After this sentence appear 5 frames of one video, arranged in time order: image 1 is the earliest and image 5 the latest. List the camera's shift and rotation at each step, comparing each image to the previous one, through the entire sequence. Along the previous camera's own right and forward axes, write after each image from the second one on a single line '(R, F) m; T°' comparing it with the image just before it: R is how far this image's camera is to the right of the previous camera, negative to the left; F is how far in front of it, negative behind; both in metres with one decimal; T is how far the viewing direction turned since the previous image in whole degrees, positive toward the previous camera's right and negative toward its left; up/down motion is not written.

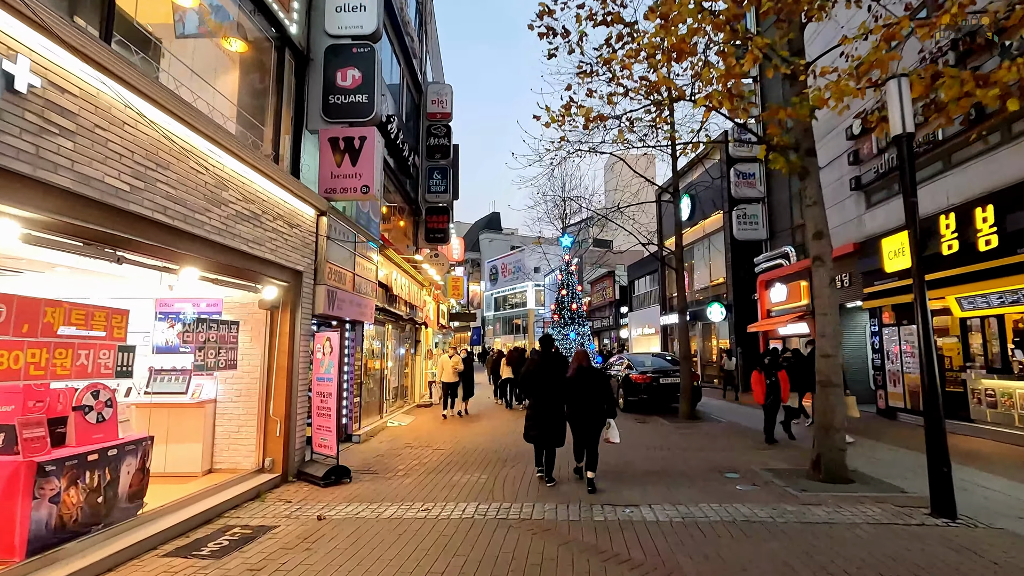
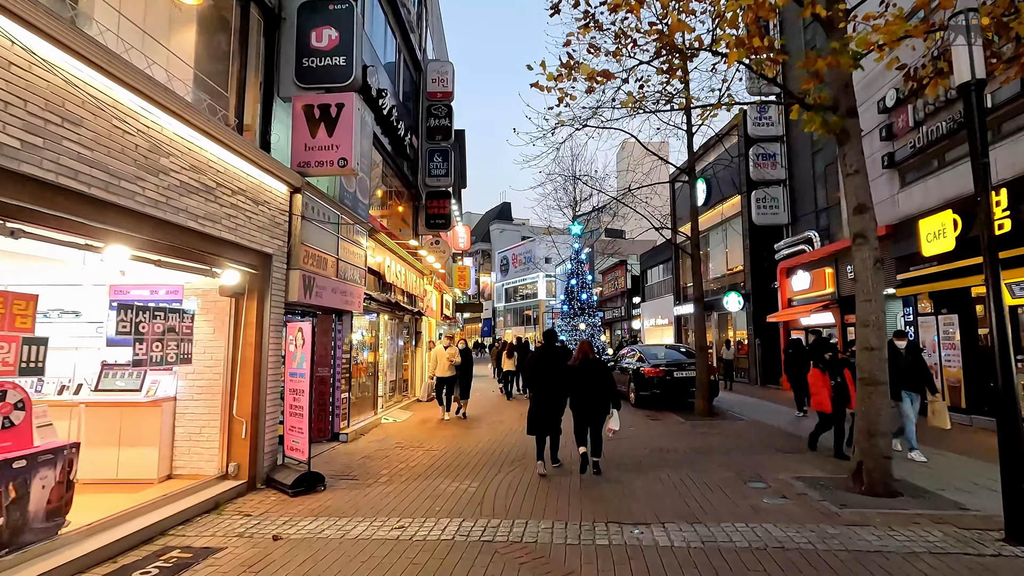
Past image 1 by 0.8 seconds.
(+0.2, +0.9) m; -1°
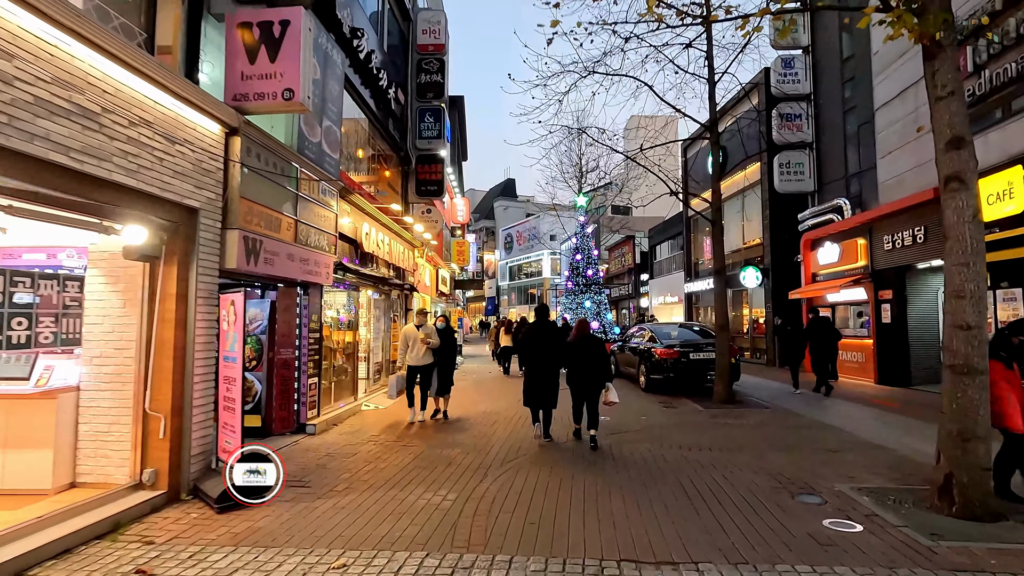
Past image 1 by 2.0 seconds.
(+0.2, +1.4) m; -1°
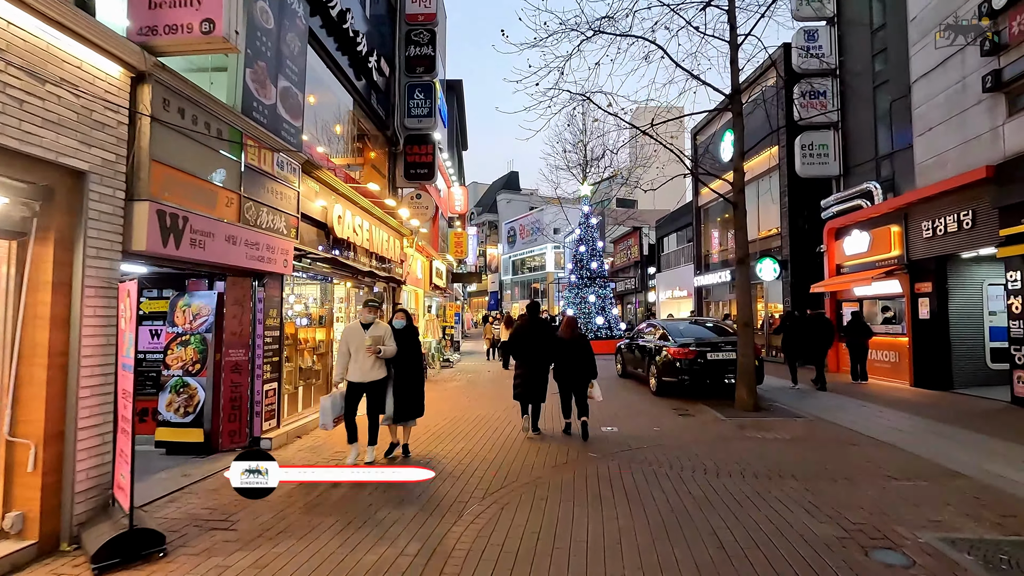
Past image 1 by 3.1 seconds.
(+0.2, +1.3) m; 0°
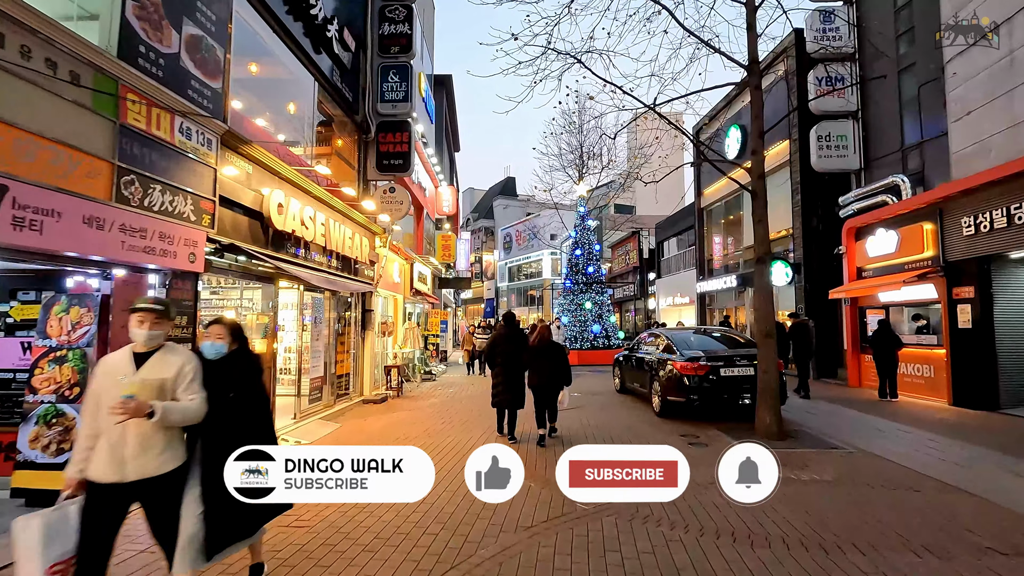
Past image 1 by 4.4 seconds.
(+0.3, +1.5) m; 0°
